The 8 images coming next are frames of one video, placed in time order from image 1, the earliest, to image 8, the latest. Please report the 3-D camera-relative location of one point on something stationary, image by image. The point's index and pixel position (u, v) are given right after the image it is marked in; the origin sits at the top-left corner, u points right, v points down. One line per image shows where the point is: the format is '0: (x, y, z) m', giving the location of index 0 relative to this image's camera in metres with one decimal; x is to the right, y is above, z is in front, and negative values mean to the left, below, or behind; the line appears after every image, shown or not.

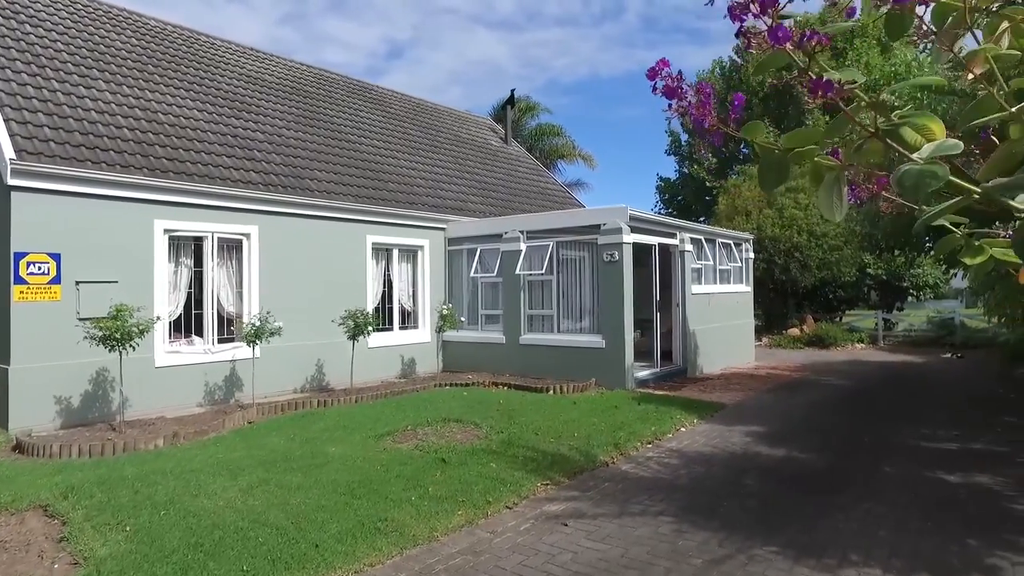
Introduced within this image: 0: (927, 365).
0: (+10.1, -1.9, +18.5) m
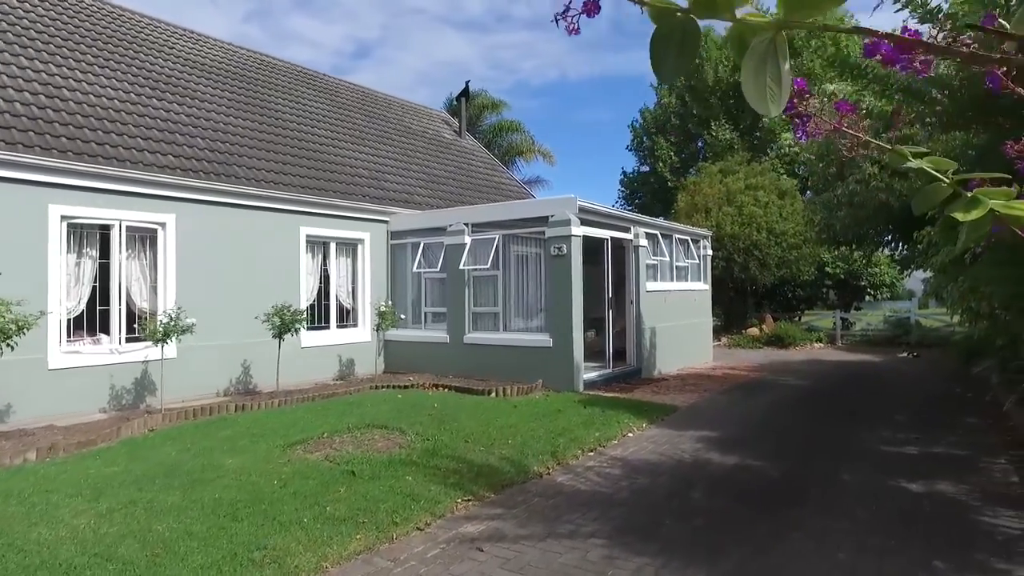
0: (+8.9, -1.8, +18.1) m
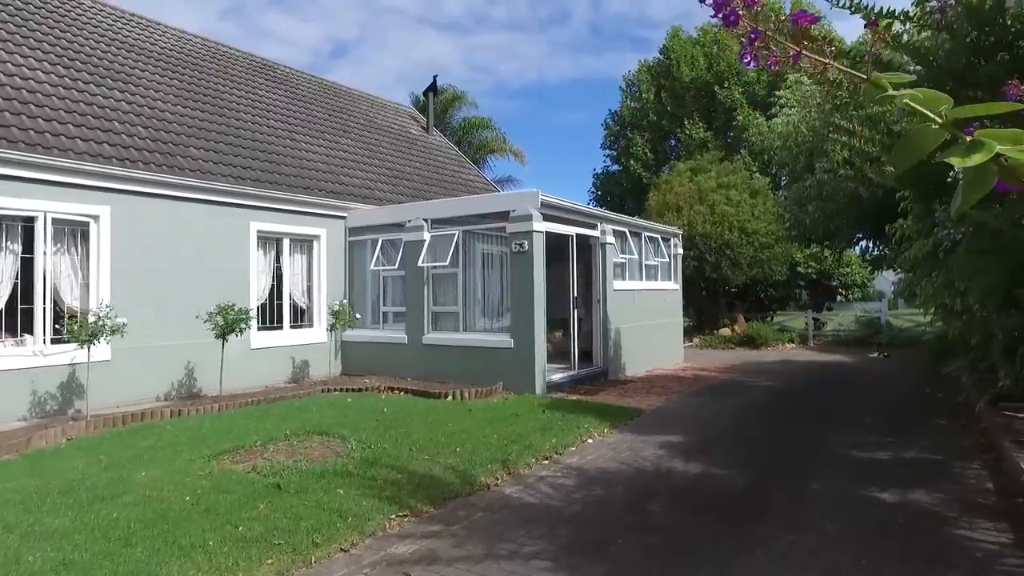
0: (+8.1, -1.8, +17.8) m
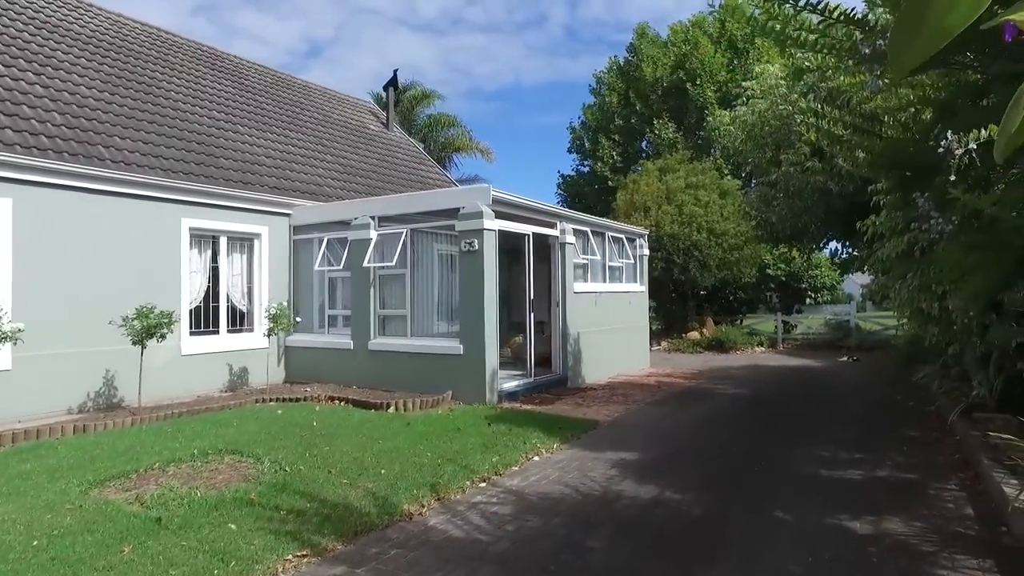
0: (+7.1, -1.9, +17.3) m
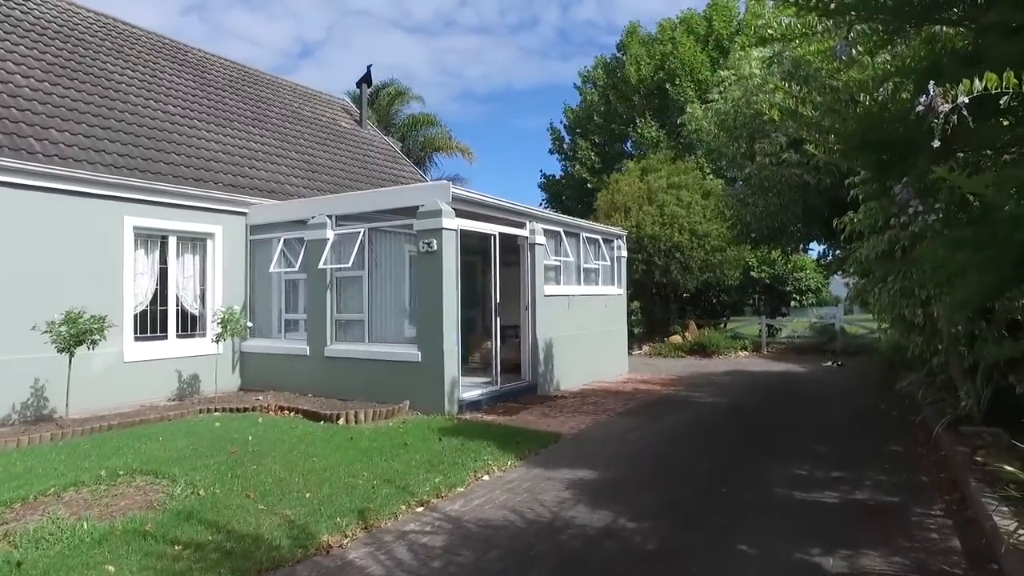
0: (+6.5, -1.9, +16.7) m
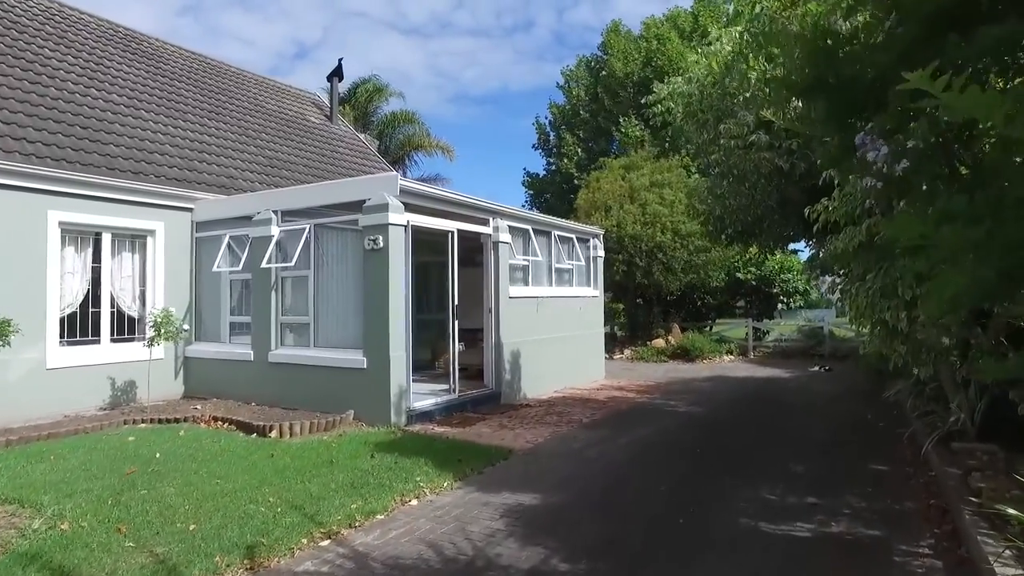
0: (+5.9, -2.0, +15.9) m
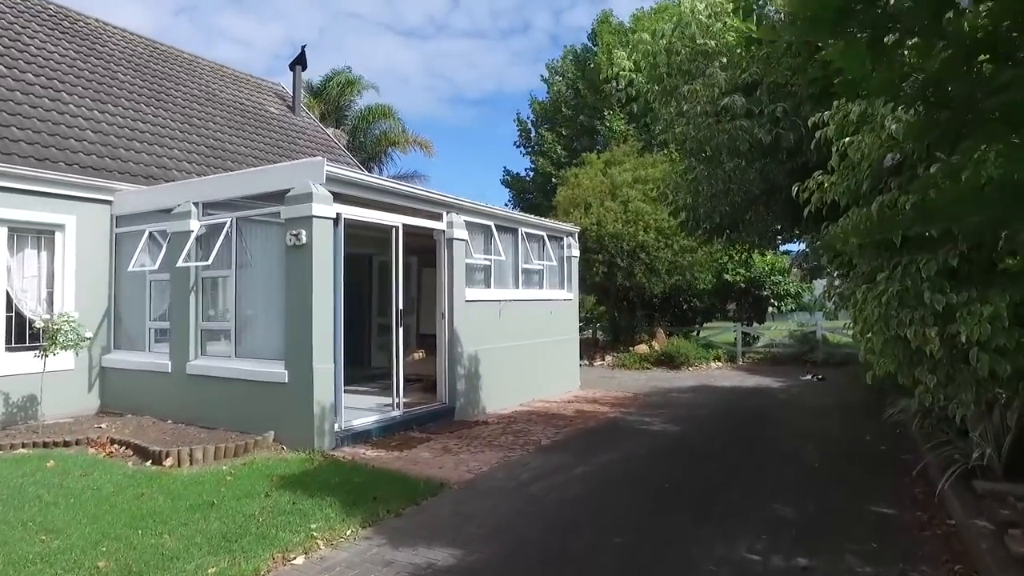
0: (+5.2, -2.0, +14.7) m
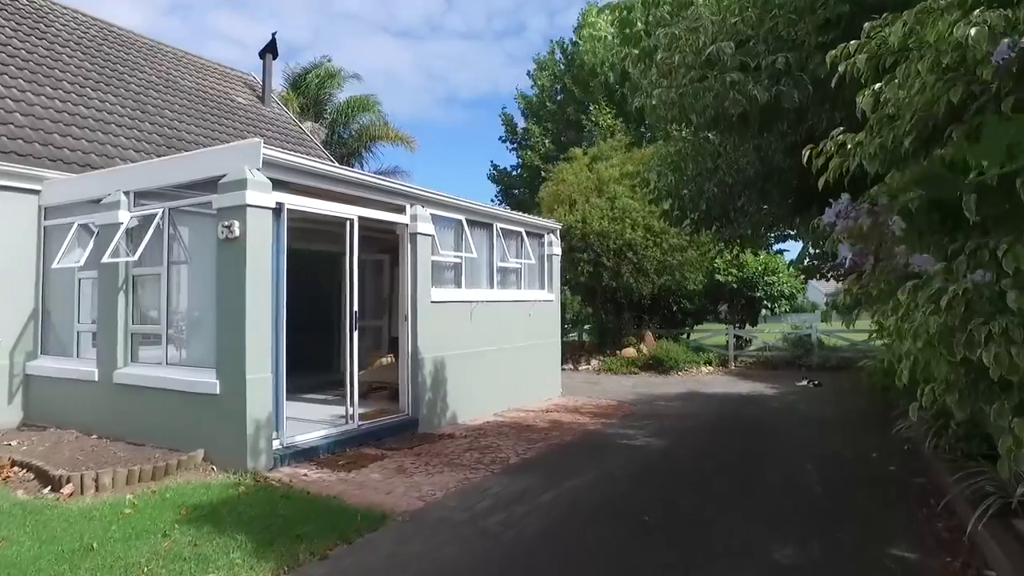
0: (+4.8, -2.0, +13.8) m
